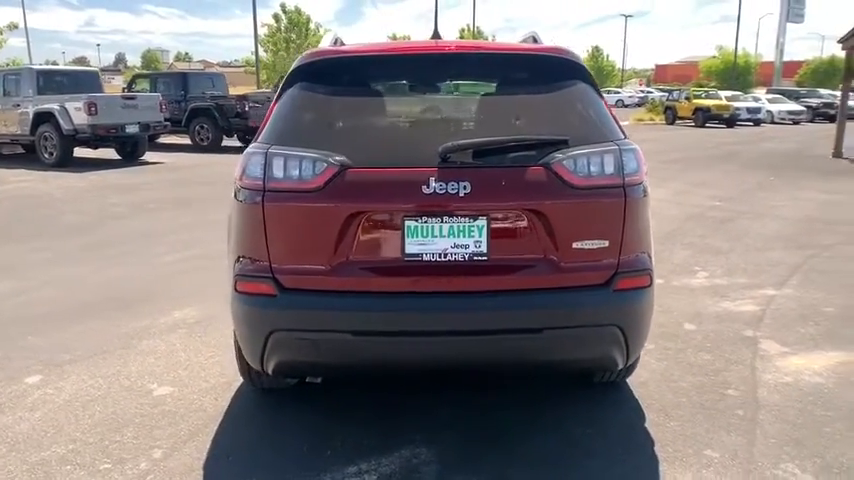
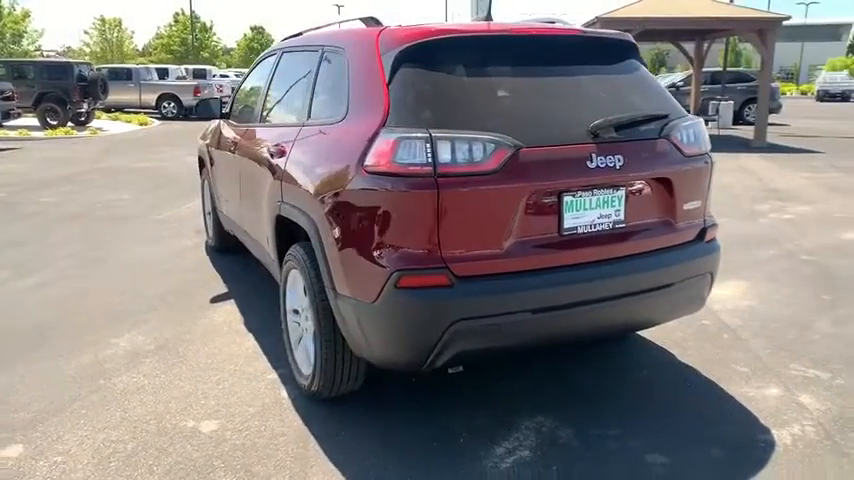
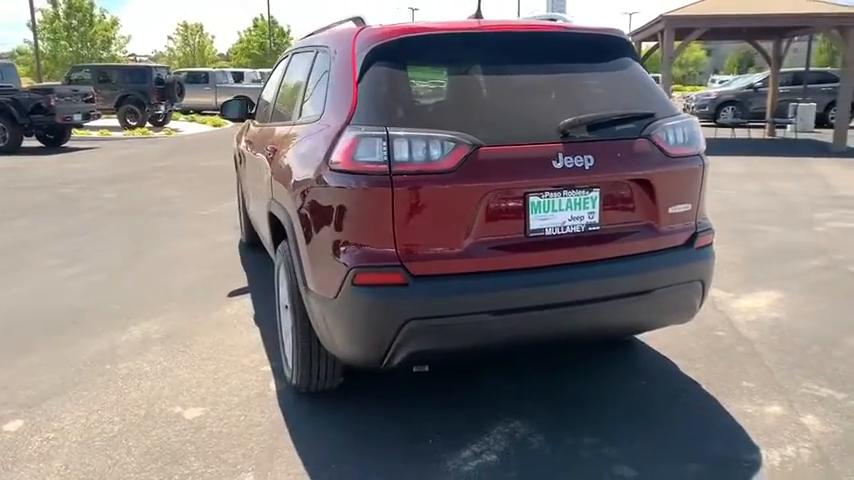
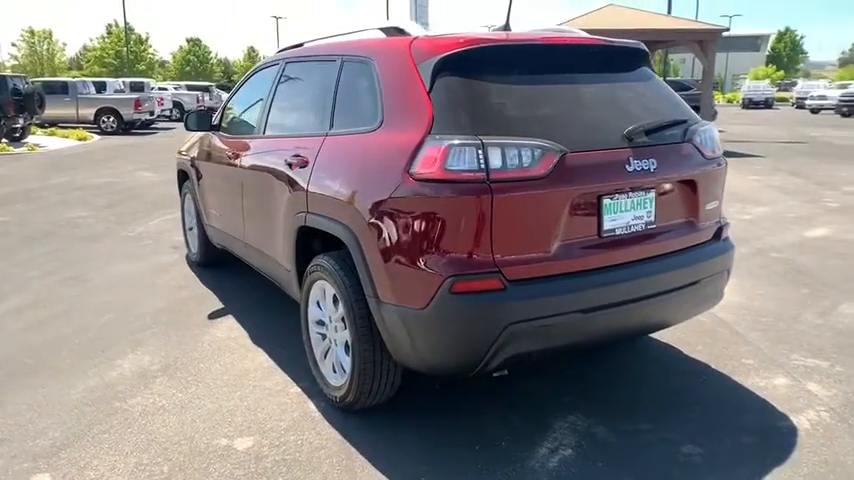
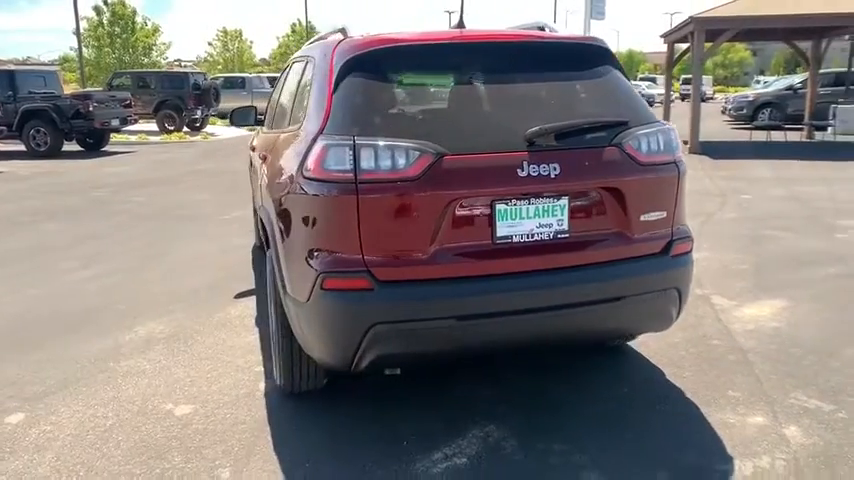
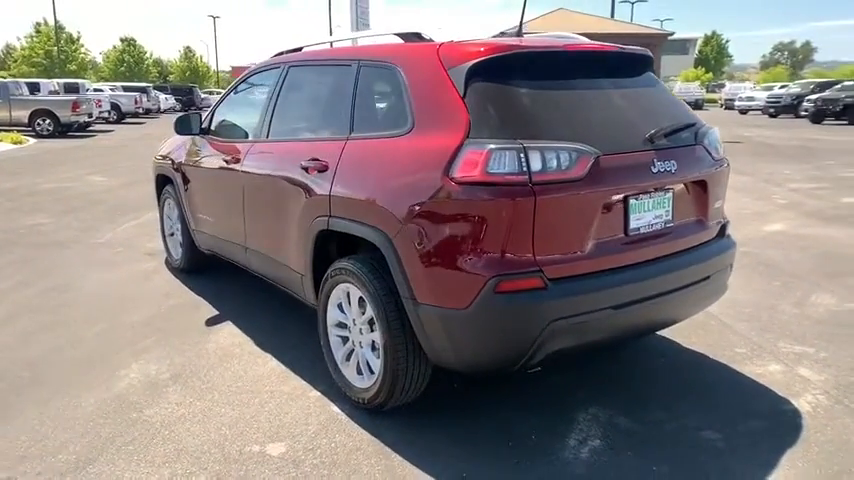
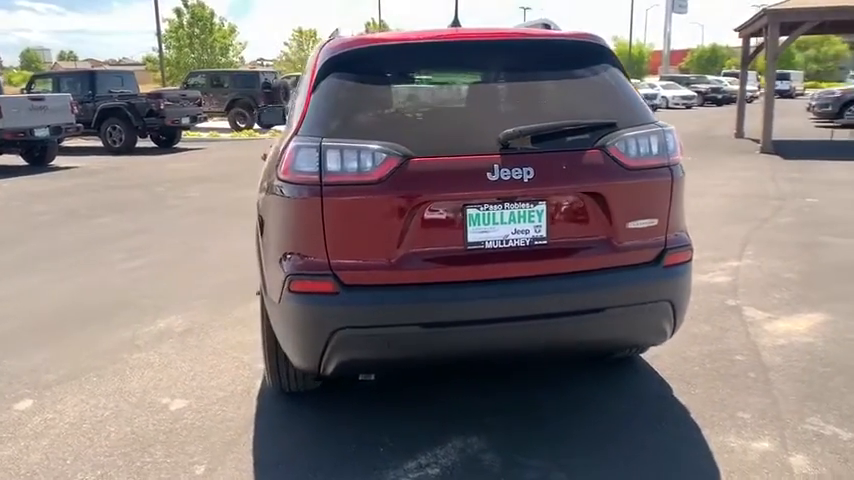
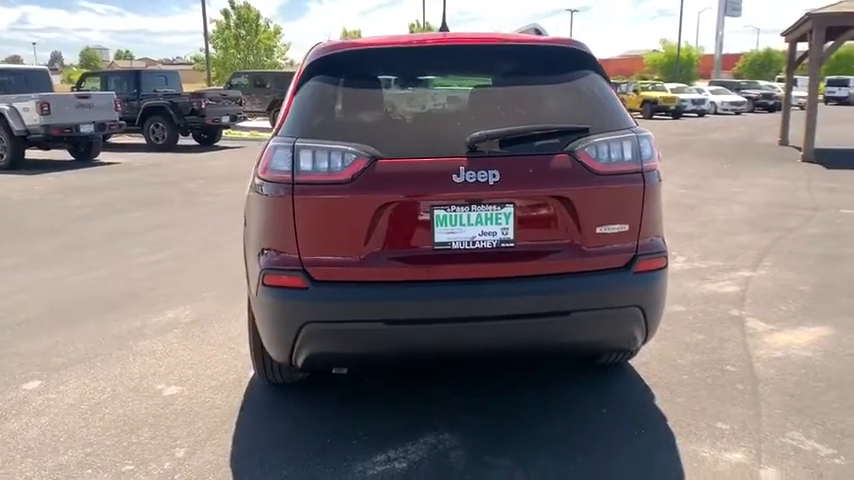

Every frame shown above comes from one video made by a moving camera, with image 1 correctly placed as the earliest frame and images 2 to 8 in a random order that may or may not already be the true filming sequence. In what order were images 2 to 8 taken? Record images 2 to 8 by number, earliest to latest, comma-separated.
8, 7, 5, 3, 2, 4, 6
